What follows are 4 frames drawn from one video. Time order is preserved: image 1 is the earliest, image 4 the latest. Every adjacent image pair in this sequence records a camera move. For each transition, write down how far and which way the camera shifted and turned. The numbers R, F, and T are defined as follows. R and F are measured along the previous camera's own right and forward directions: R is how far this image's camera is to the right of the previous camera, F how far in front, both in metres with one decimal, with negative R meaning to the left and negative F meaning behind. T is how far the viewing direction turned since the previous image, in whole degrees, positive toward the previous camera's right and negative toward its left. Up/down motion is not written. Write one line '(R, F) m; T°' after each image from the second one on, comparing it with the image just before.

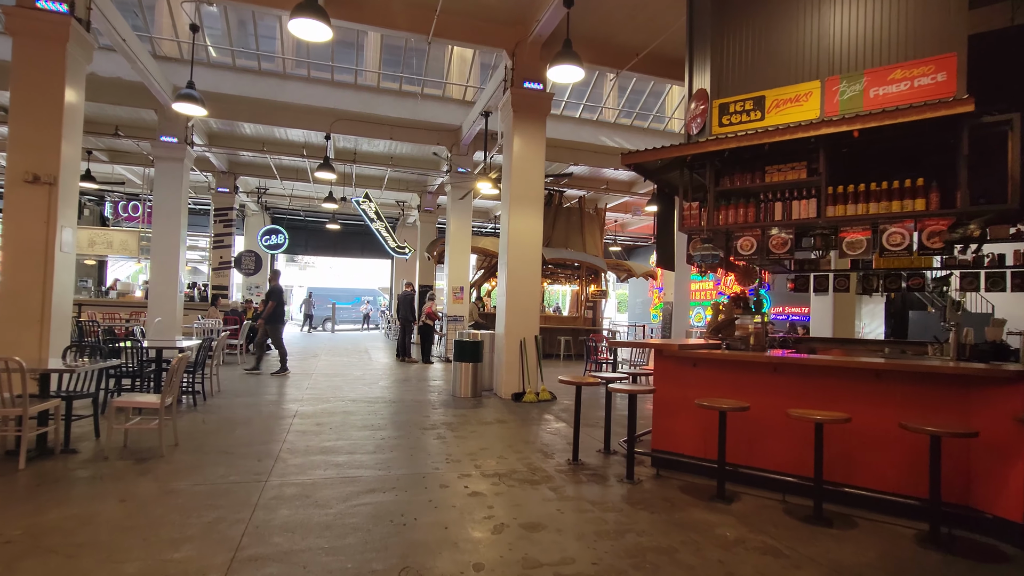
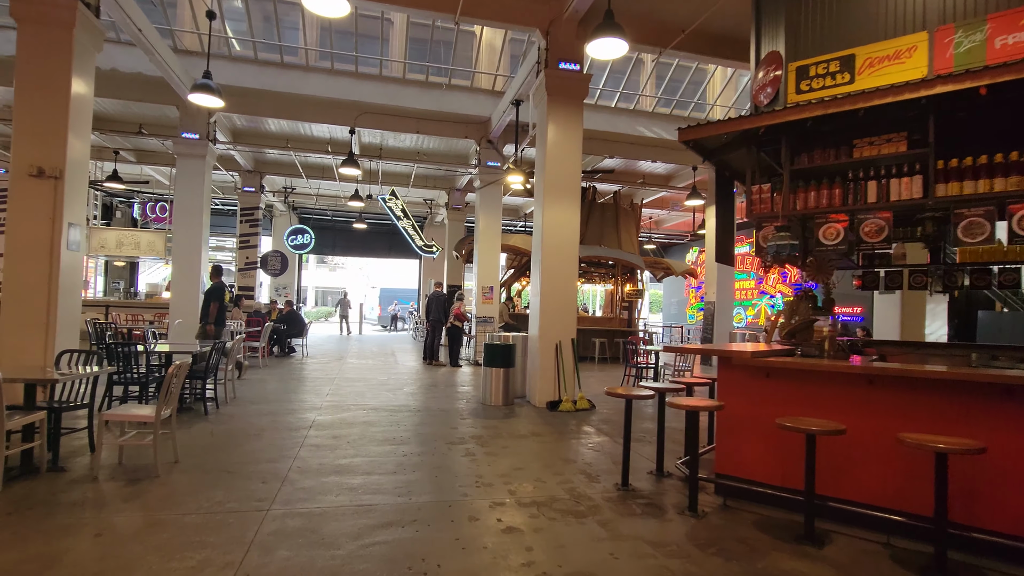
(-0.1, +0.6) m; -3°
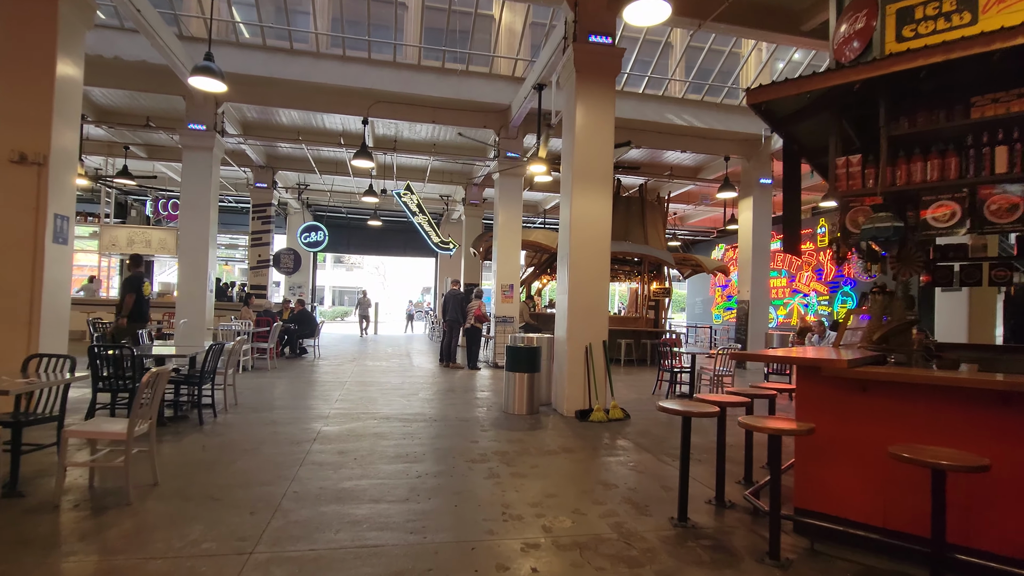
(-0.1, +0.6) m; -2°
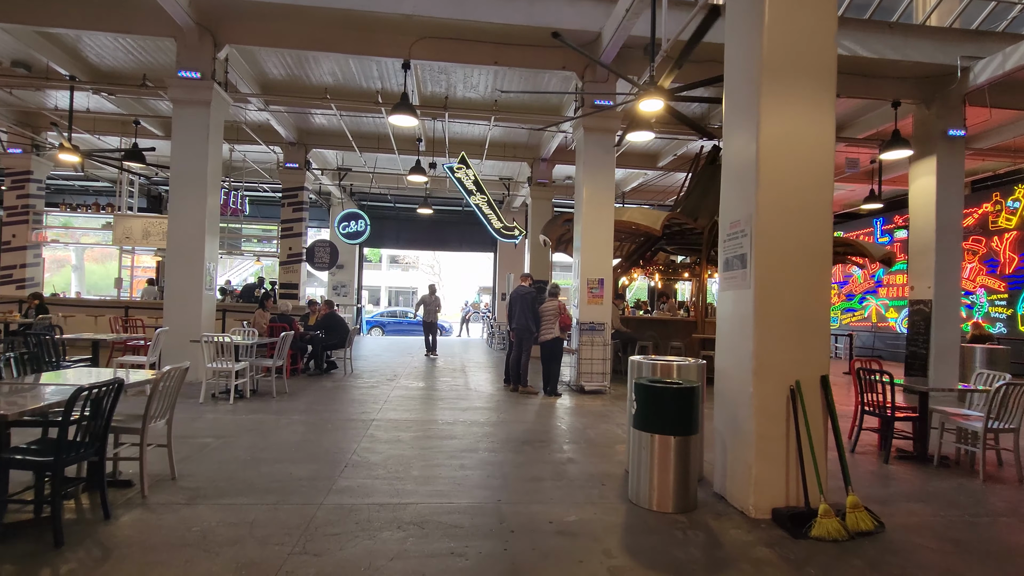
(-0.5, +2.7) m; -6°
